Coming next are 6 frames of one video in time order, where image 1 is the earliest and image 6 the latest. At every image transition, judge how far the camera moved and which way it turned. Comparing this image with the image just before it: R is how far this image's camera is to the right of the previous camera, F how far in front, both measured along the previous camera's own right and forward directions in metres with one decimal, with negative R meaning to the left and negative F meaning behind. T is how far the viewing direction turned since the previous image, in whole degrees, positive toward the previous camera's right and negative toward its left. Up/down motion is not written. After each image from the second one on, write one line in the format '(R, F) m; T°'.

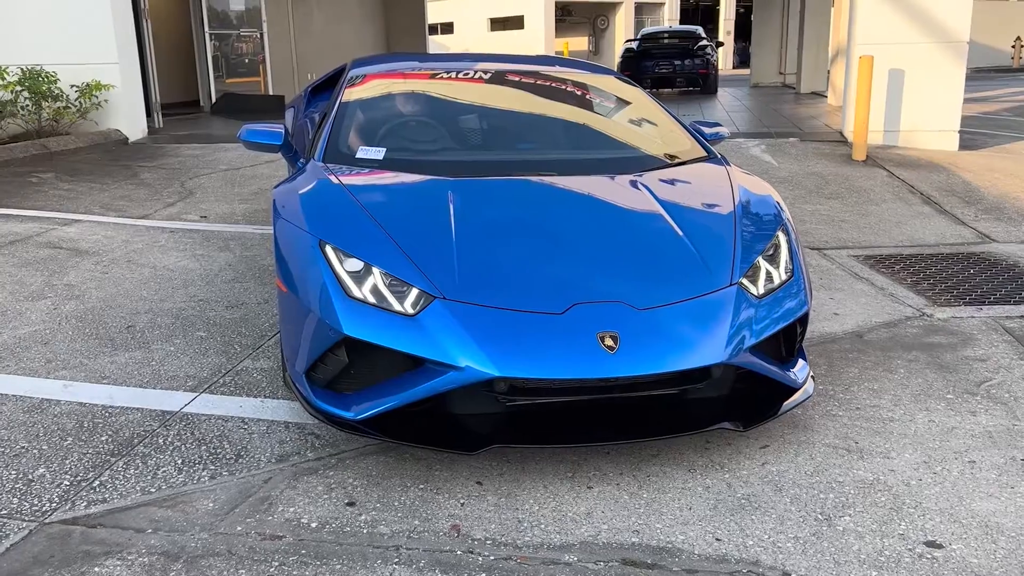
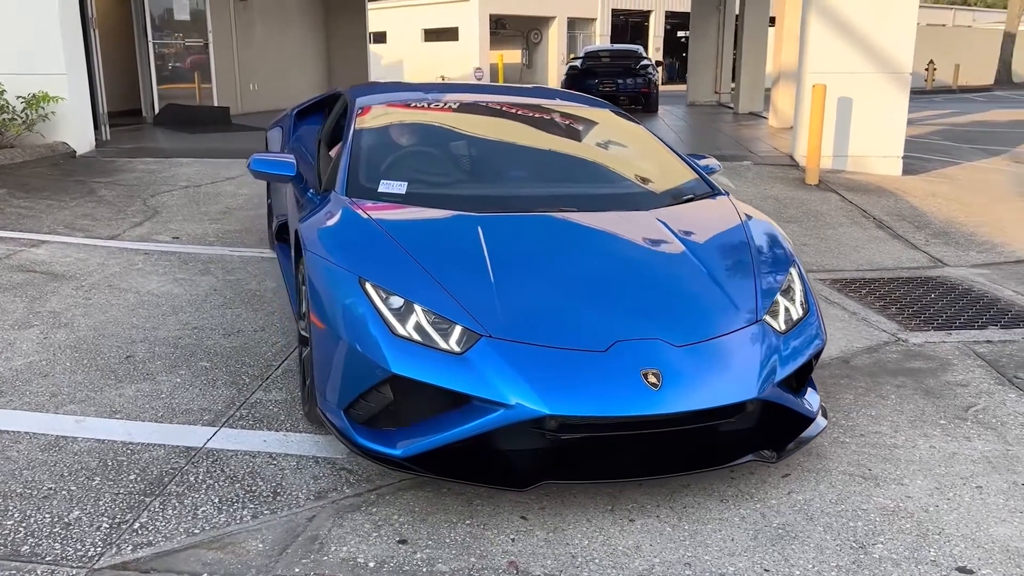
(-0.3, 0.0) m; +5°
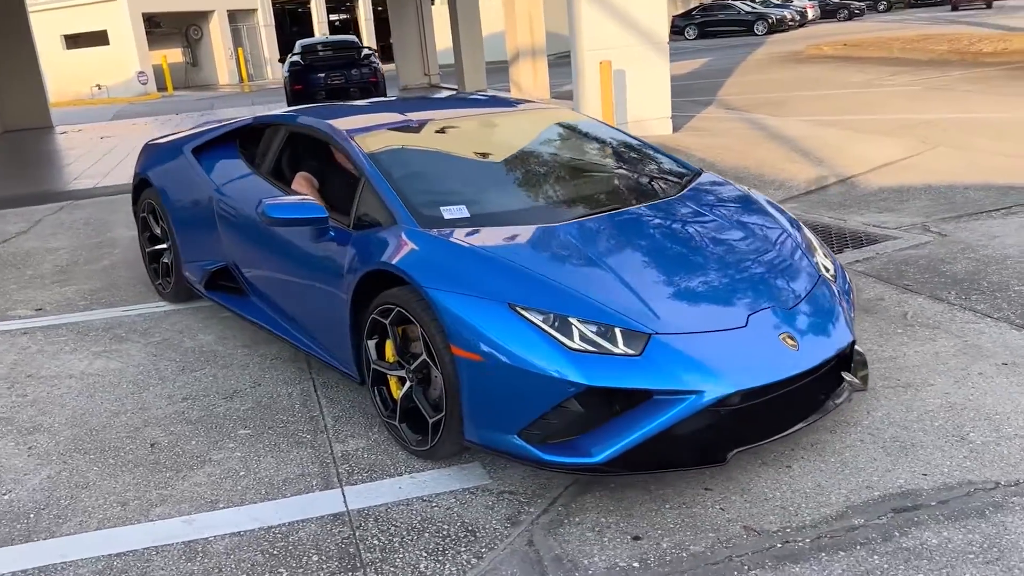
(-1.4, +0.1) m; +20°
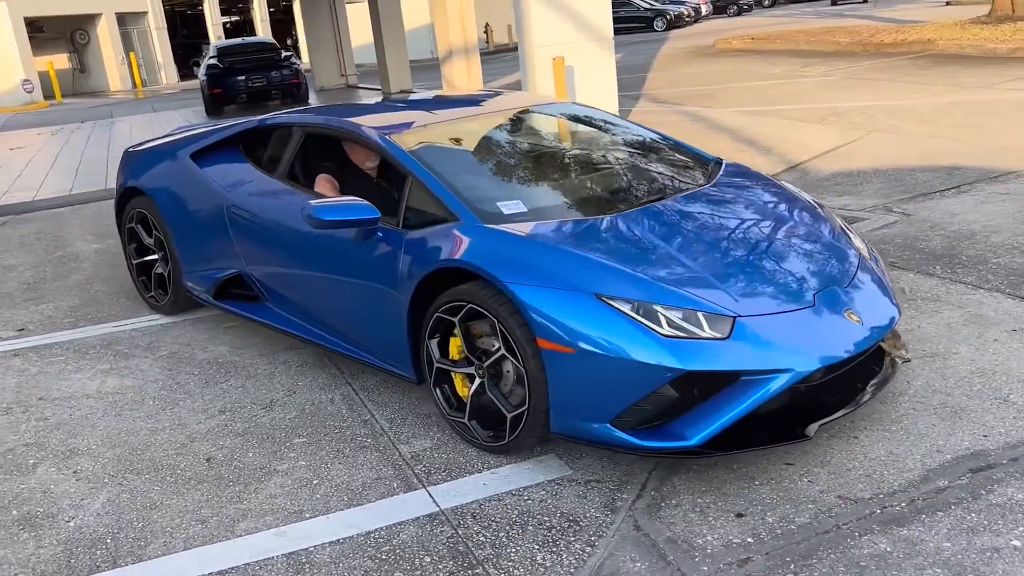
(-0.6, 0.0) m; +6°
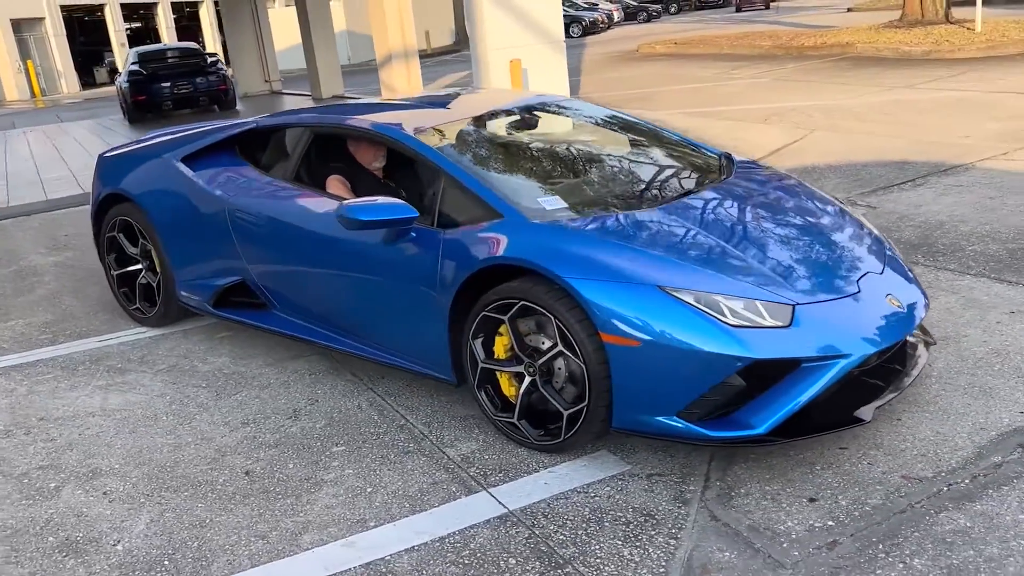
(-0.5, +0.1) m; +5°
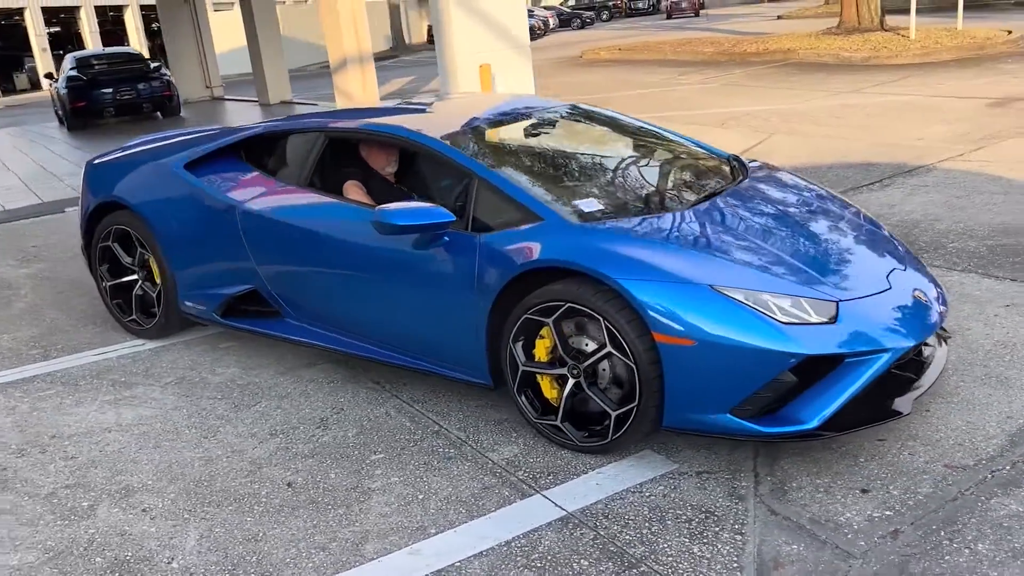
(-0.4, 0.0) m; +4°
